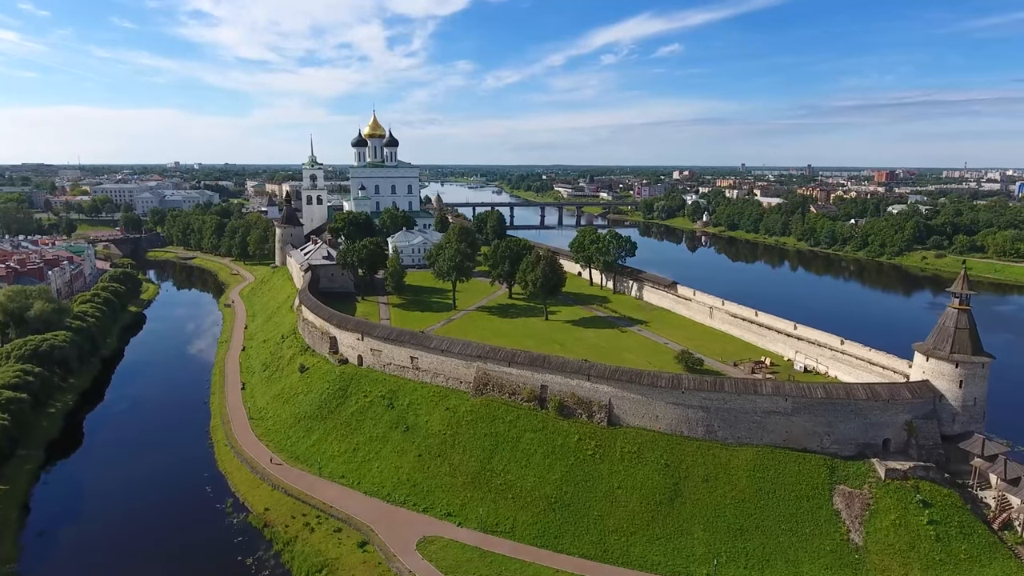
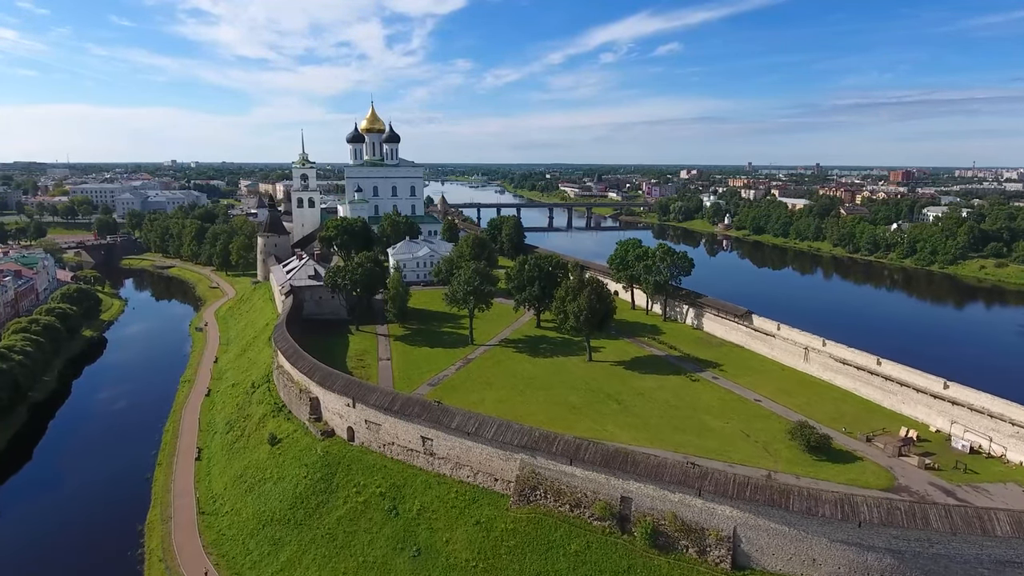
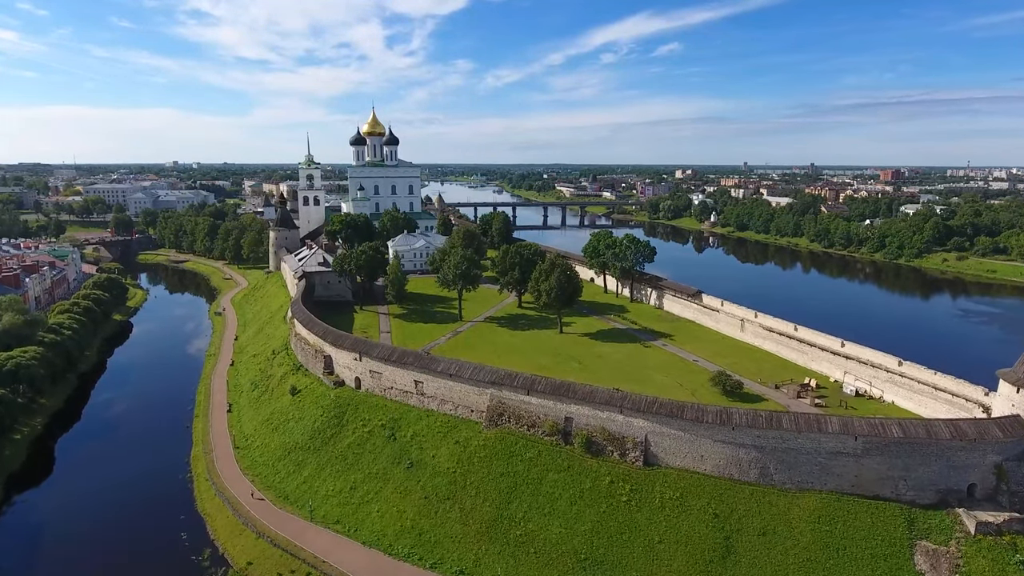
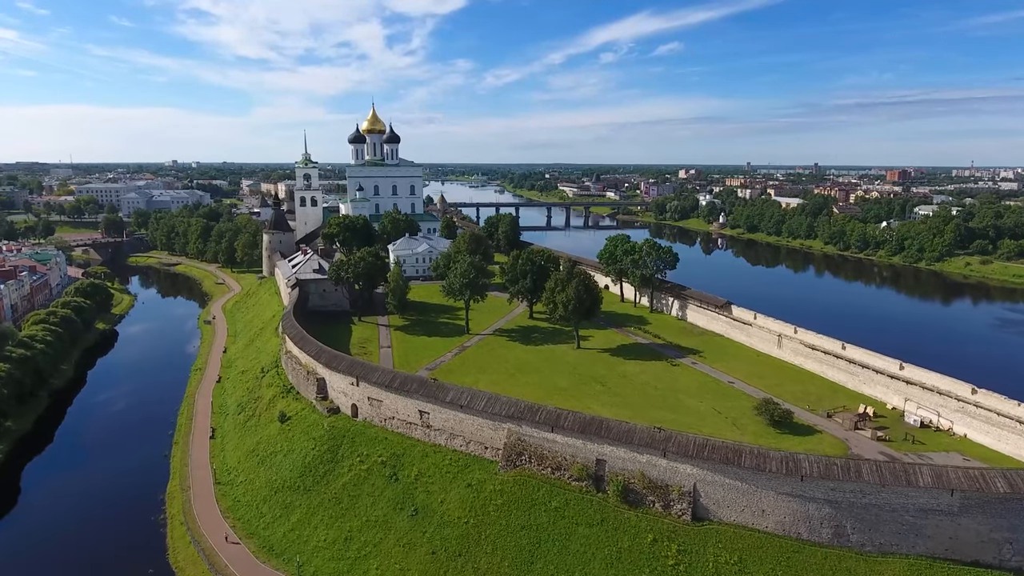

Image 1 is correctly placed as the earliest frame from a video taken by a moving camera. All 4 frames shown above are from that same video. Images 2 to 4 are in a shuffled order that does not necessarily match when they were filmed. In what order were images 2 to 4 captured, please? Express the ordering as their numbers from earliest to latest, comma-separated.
3, 4, 2
